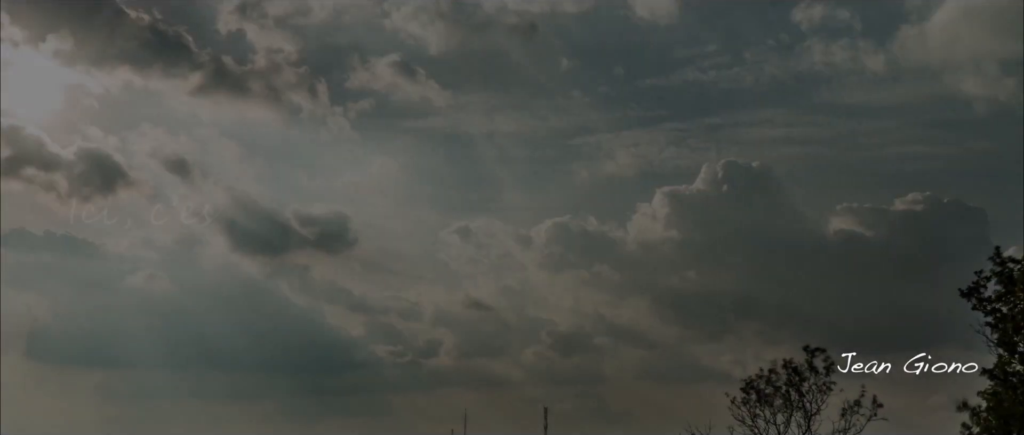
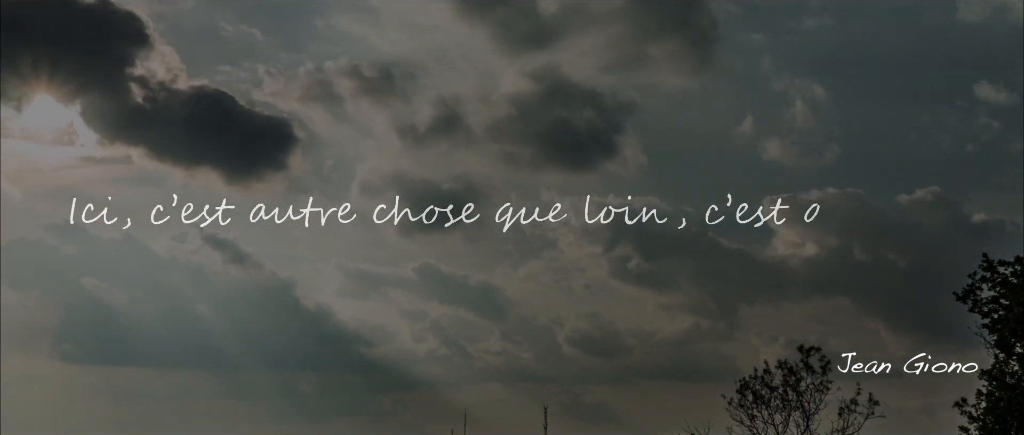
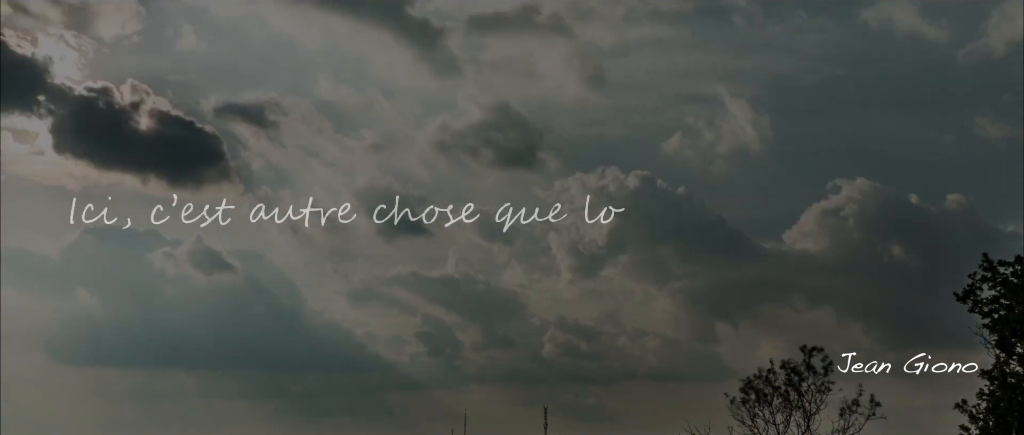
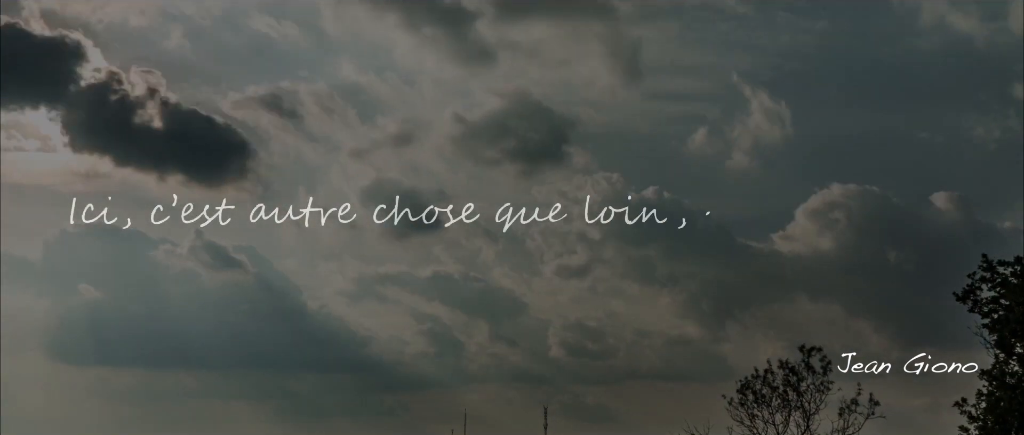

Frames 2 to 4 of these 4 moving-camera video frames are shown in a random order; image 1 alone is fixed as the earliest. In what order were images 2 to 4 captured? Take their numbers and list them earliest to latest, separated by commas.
3, 4, 2
